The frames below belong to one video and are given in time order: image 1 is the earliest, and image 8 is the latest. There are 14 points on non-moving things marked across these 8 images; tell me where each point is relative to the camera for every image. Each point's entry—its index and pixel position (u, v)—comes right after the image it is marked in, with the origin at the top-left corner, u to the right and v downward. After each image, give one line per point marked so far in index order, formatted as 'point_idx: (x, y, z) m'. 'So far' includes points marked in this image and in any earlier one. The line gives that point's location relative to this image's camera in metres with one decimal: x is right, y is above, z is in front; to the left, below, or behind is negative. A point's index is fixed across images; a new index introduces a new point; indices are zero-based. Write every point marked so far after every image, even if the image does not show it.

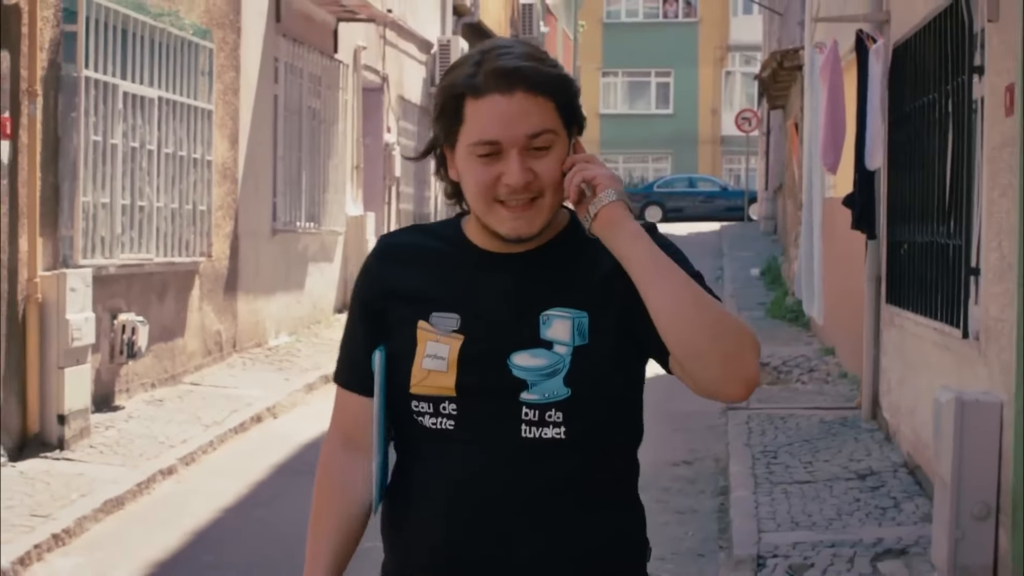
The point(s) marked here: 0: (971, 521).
0: (+1.7, -0.9, +5.0) m
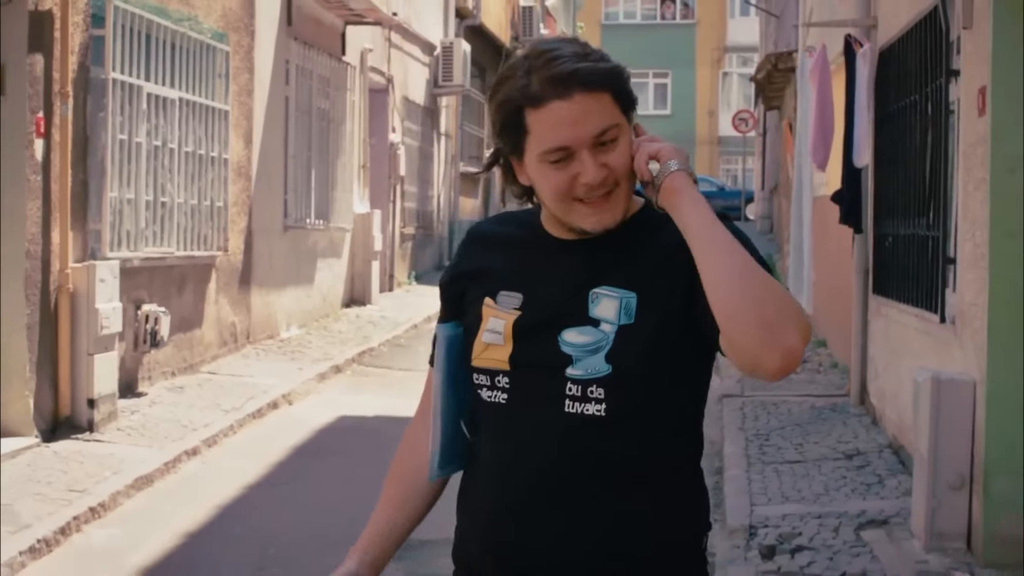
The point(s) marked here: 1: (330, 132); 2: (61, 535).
0: (+1.8, -0.8, +5.4) m
1: (-1.8, +1.6, +13.3) m
2: (-2.1, -1.2, +6.2) m
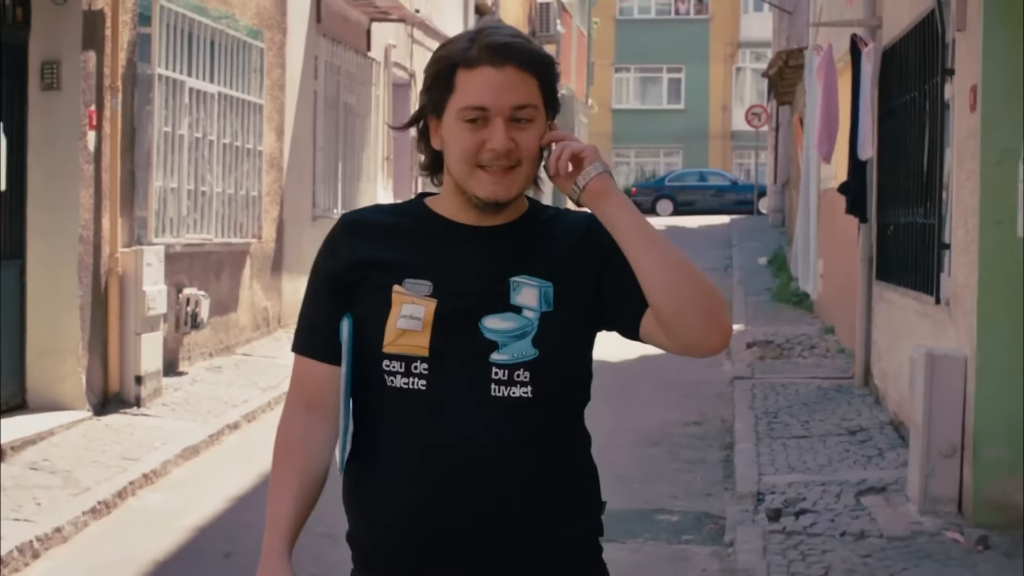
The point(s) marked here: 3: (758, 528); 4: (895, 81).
0: (+1.9, -0.7, +5.8) m
1: (-1.6, +1.7, +13.8) m
2: (-2.0, -1.1, +6.7) m
3: (+1.1, -1.1, +5.9) m
4: (+2.2, +1.2, +7.7) m
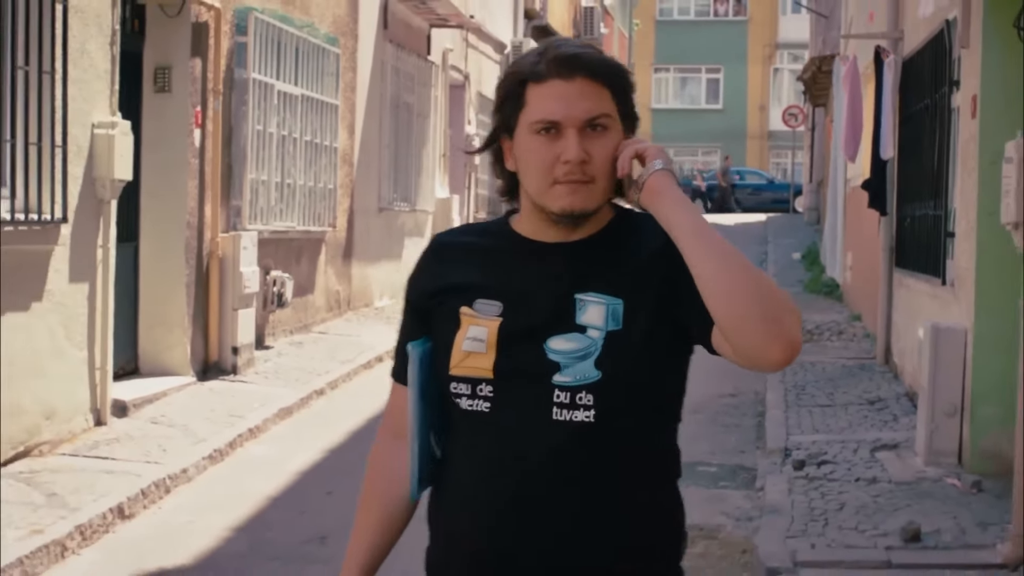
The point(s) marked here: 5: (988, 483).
0: (+2.2, -0.6, +6.8) m
1: (-1.1, +1.8, +14.8) m
2: (-1.6, -0.9, +7.8) m
3: (+1.4, -1.0, +6.9) m
4: (+2.6, +1.3, +8.6) m
5: (+2.3, -0.9, +6.4) m
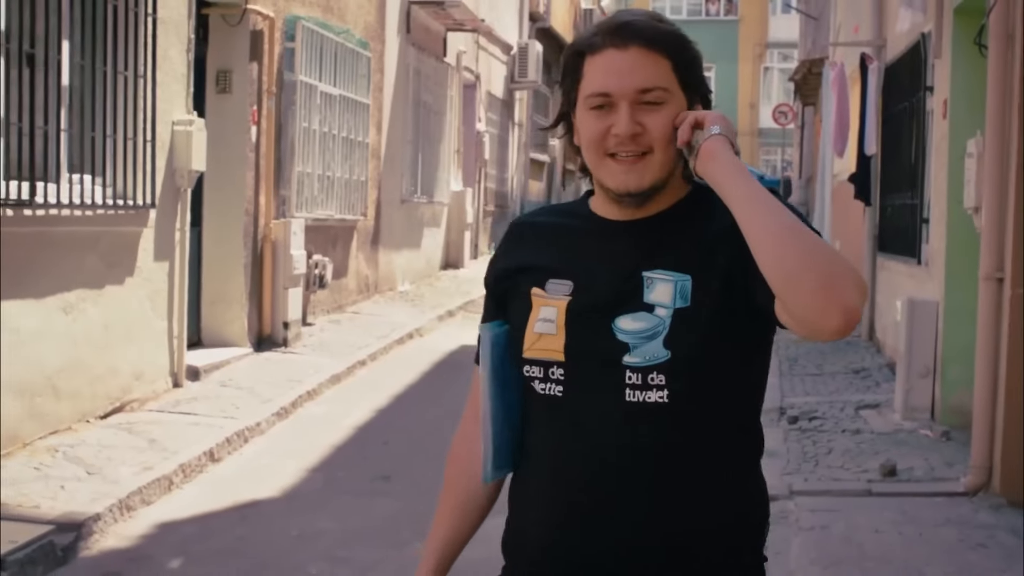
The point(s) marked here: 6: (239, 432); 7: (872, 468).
0: (+2.4, -0.5, +7.9) m
1: (-0.9, +2.0, +15.9) m
2: (-1.4, -0.8, +8.8) m
3: (+1.6, -0.8, +8.0) m
4: (+2.8, +1.4, +9.7) m
5: (+2.5, -0.8, +7.5) m
6: (-1.6, -0.9, +8.0) m
7: (+1.8, -0.9, +6.9) m
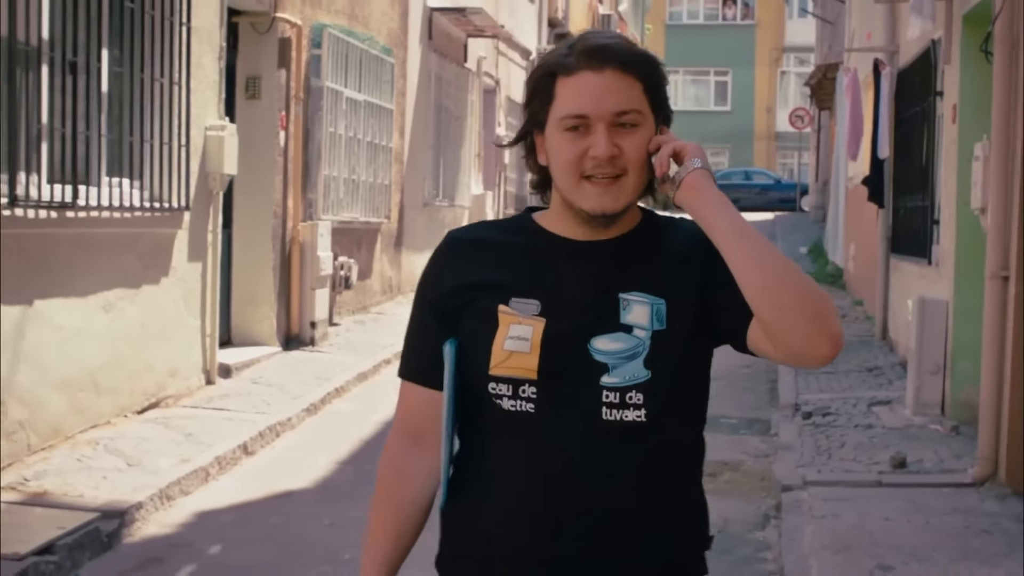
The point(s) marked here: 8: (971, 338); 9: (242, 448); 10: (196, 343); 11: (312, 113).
0: (+2.5, -0.5, +8.1) m
1: (-0.7, +2.0, +16.2) m
2: (-1.3, -0.8, +9.1) m
3: (+1.7, -0.8, +8.2) m
4: (+2.9, +1.4, +9.9) m
5: (+2.6, -0.8, +7.8) m
6: (-1.5, -0.9, +8.3) m
7: (+2.0, -0.9, +7.1) m
8: (+2.7, -0.3, +8.0) m
9: (-1.6, -0.9, +7.8) m
10: (-2.2, -0.4, +9.1) m
11: (-1.6, +1.4, +11.0) m
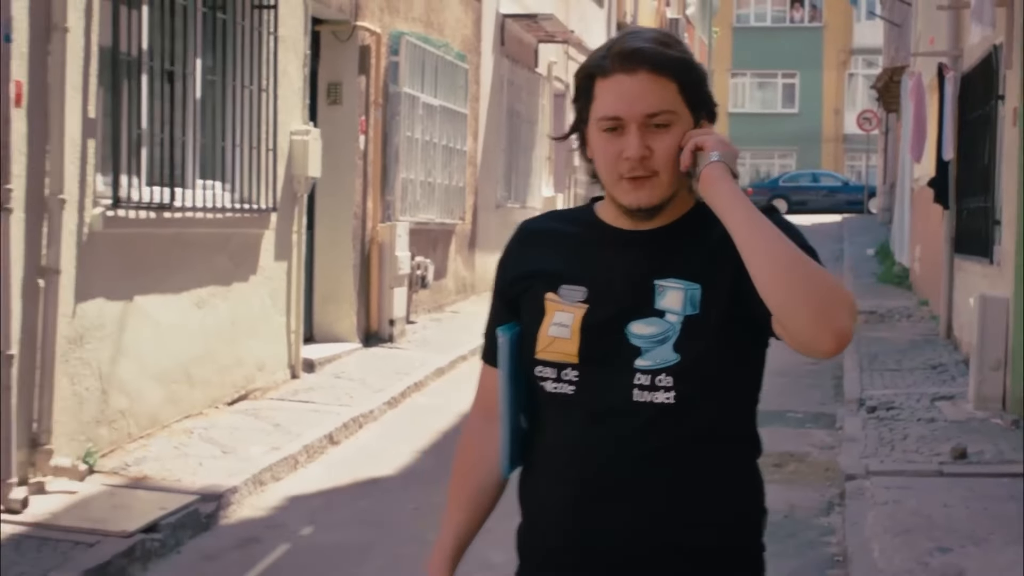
0: (+3.0, -0.5, +8.3) m
1: (+0.2, +2.0, +16.5) m
2: (-0.8, -0.8, +9.5) m
3: (+2.2, -0.8, +8.5) m
4: (+3.5, +1.4, +10.1) m
5: (+3.1, -0.8, +8.0) m
6: (-1.0, -0.8, +8.7) m
7: (+2.4, -0.9, +7.4) m
8: (+3.2, -0.3, +8.2) m
9: (-1.1, -0.9, +8.2) m
10: (-1.6, -0.4, +9.6) m
11: (-1.0, +1.5, +11.5) m
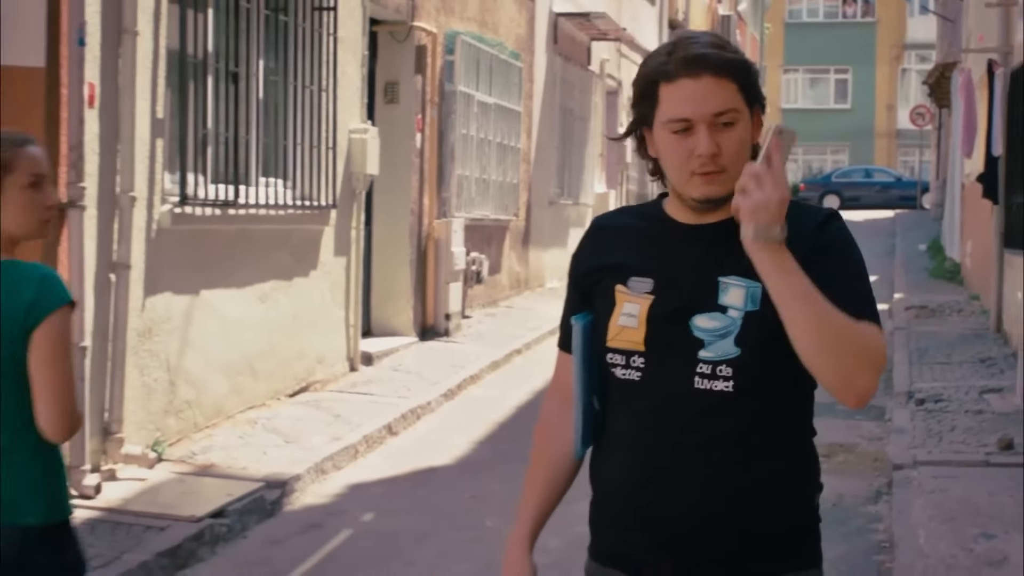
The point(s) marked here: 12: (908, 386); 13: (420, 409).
0: (+3.3, -0.5, +8.4) m
1: (+0.8, +2.0, +16.7) m
2: (-0.4, -0.7, +9.7) m
3: (+2.5, -0.8, +8.6) m
4: (+3.9, +1.5, +10.2) m
5: (+3.4, -0.8, +8.1) m
6: (-0.7, -0.8, +8.9) m
7: (+2.7, -0.9, +7.5) m
8: (+3.5, -0.3, +8.2) m
9: (-0.8, -0.9, +8.4) m
10: (-1.3, -0.3, +9.8) m
11: (-0.6, +1.5, +11.7) m
12: (+2.8, -0.7, +9.4) m
13: (-0.6, -0.8, +9.1) m
